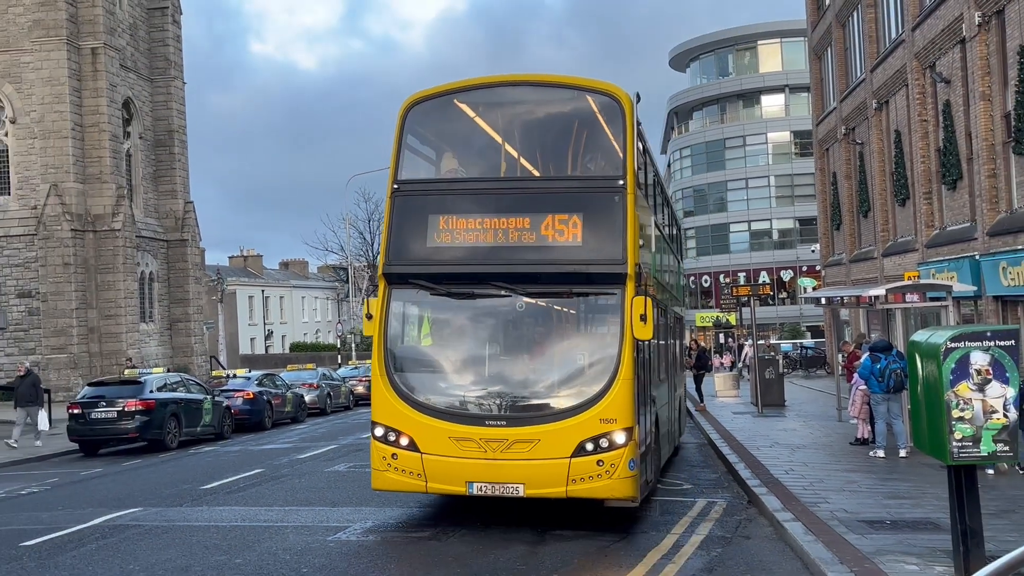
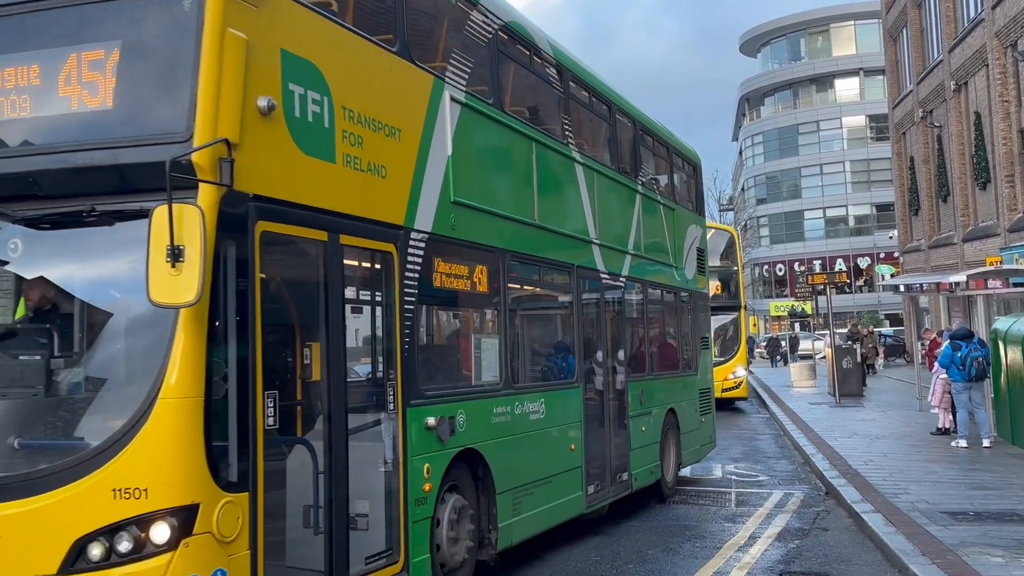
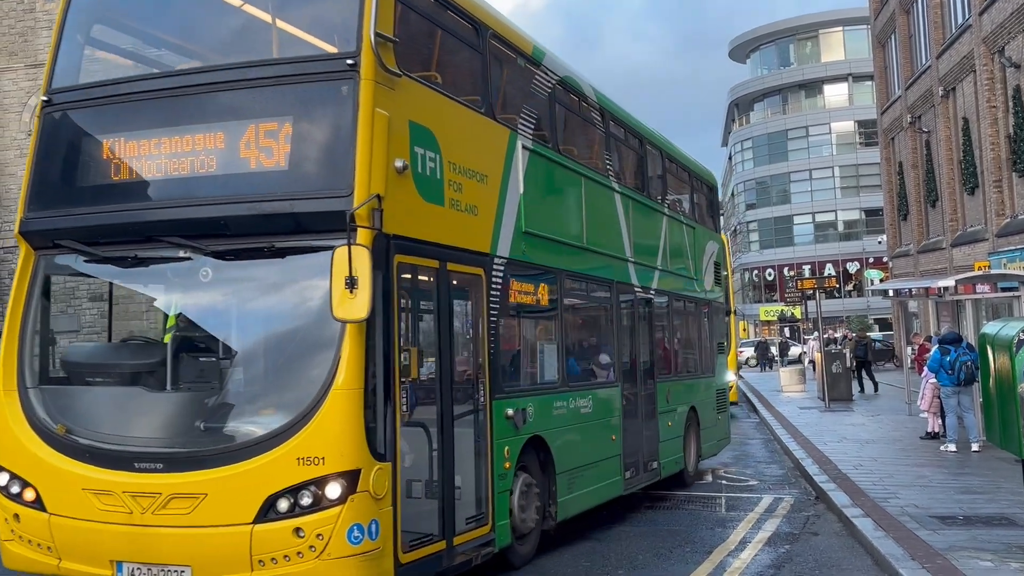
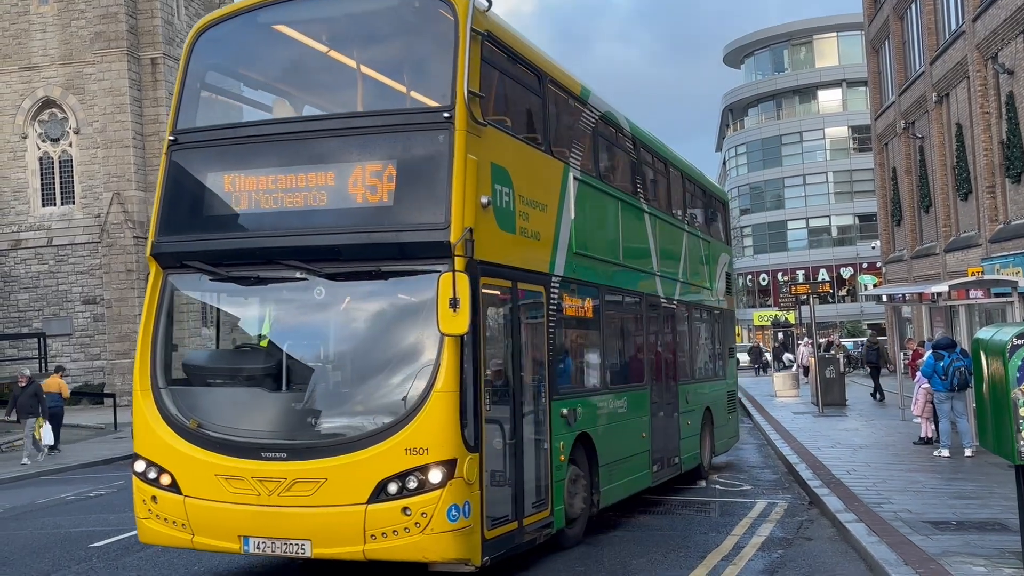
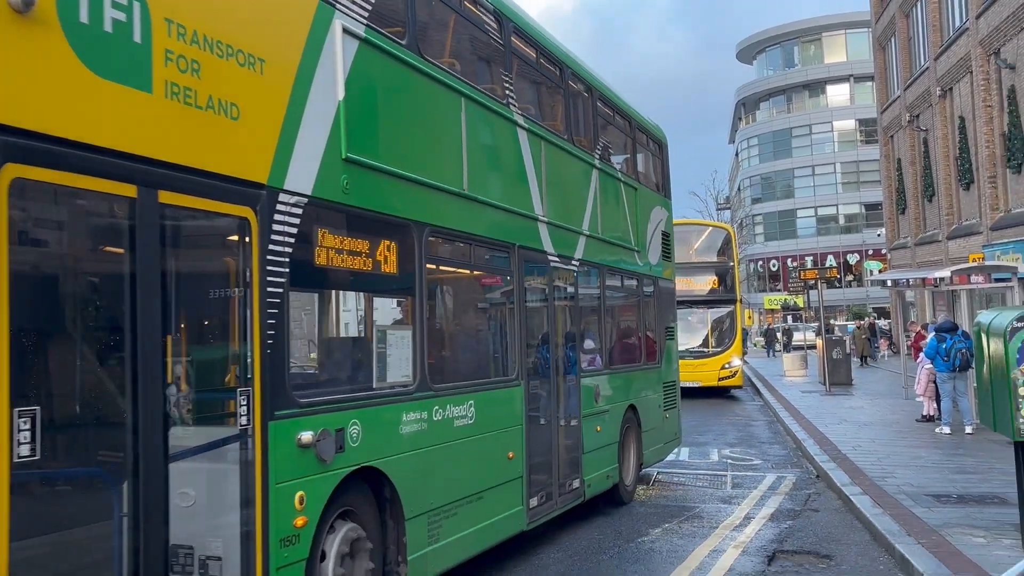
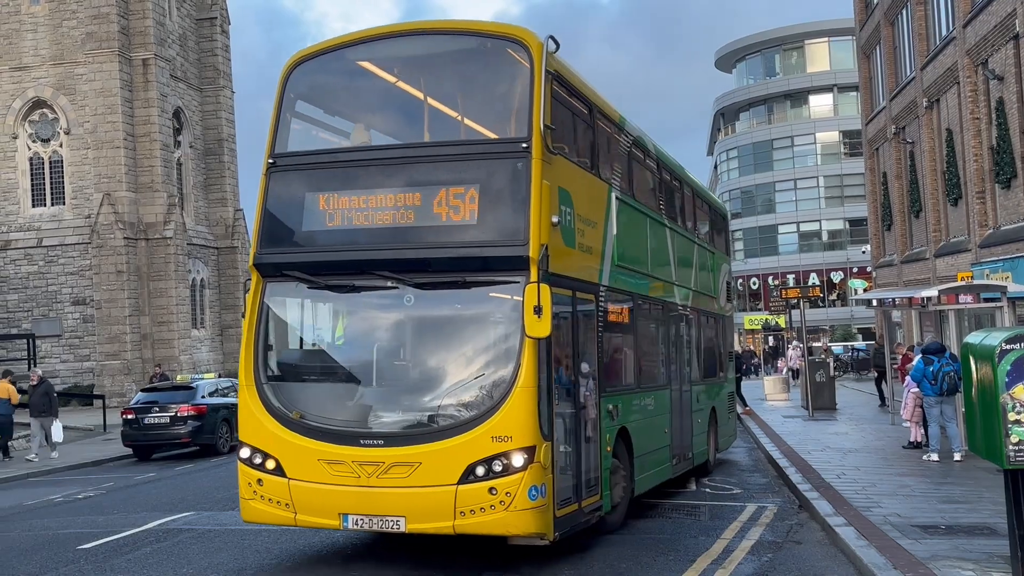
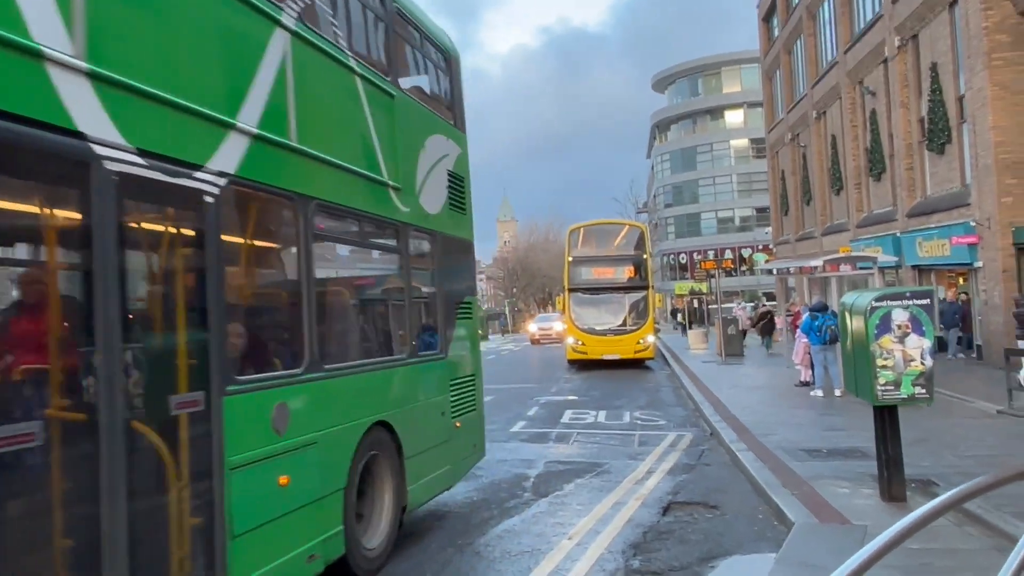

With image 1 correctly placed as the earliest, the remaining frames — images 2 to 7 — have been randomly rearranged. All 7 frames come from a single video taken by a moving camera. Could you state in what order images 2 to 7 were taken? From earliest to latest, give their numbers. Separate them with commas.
6, 4, 3, 2, 5, 7
